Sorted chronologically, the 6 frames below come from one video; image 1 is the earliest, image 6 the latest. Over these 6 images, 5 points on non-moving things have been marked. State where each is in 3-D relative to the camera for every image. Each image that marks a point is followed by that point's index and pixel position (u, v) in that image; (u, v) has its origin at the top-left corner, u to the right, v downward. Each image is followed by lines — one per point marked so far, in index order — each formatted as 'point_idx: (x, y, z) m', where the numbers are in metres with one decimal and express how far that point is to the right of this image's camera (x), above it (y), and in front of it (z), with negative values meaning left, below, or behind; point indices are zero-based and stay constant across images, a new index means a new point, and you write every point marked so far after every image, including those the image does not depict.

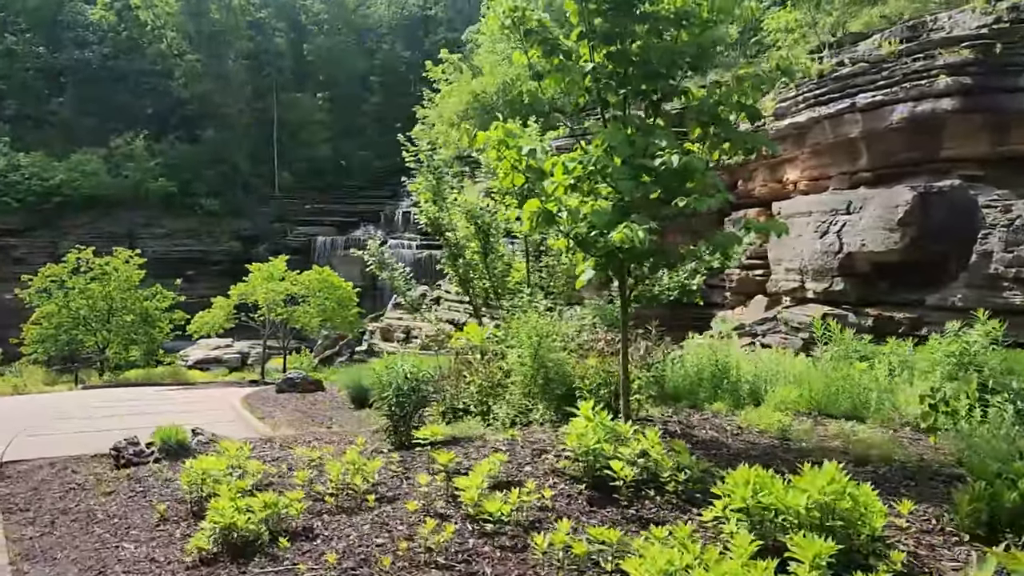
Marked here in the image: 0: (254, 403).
0: (-3.3, -1.5, +10.6) m
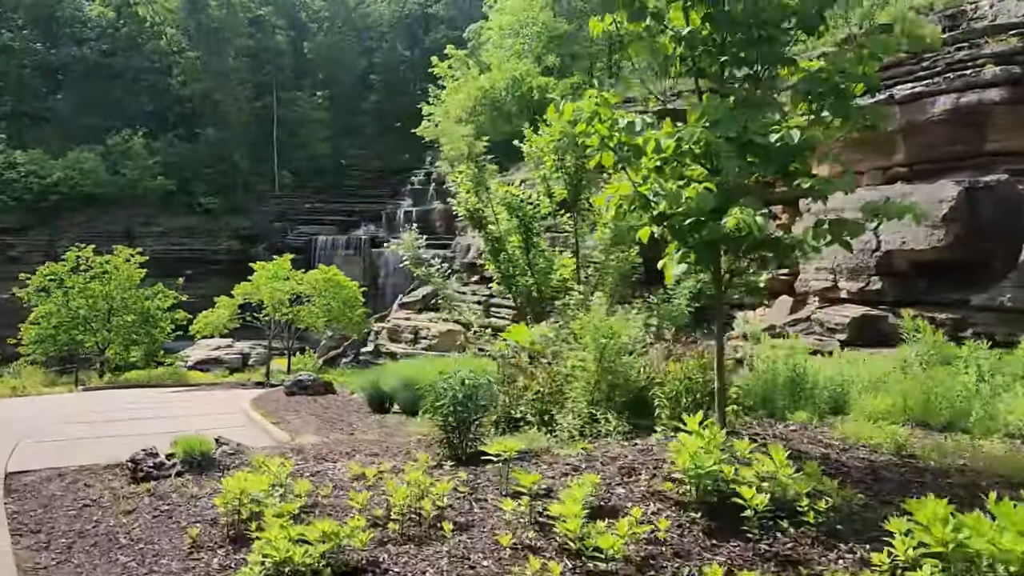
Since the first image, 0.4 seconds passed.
0: (-3.1, -1.5, +10.2) m
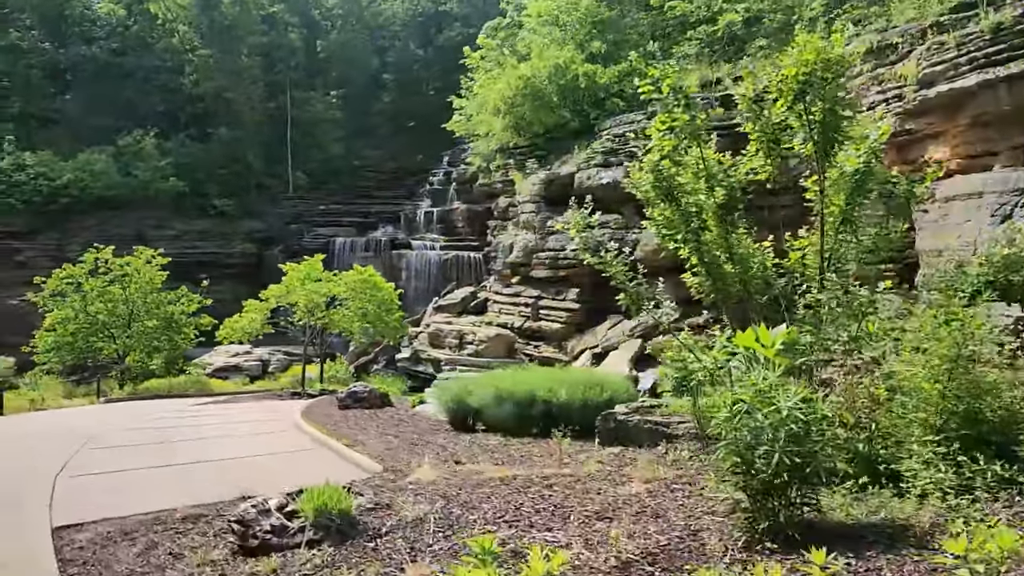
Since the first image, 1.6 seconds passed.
0: (-2.1, -1.5, +9.0) m
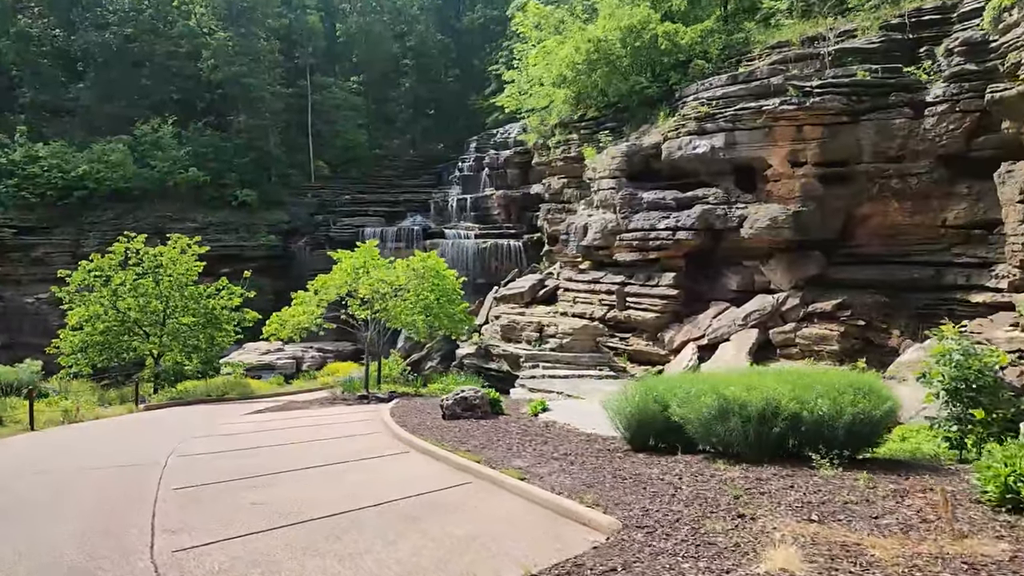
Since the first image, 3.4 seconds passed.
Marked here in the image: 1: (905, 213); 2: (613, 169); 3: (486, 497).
0: (-0.6, -1.3, +7.2) m
1: (+6.2, +1.2, +13.0) m
2: (+2.0, +2.3, +16.0) m
3: (-0.2, -1.2, +4.7) m
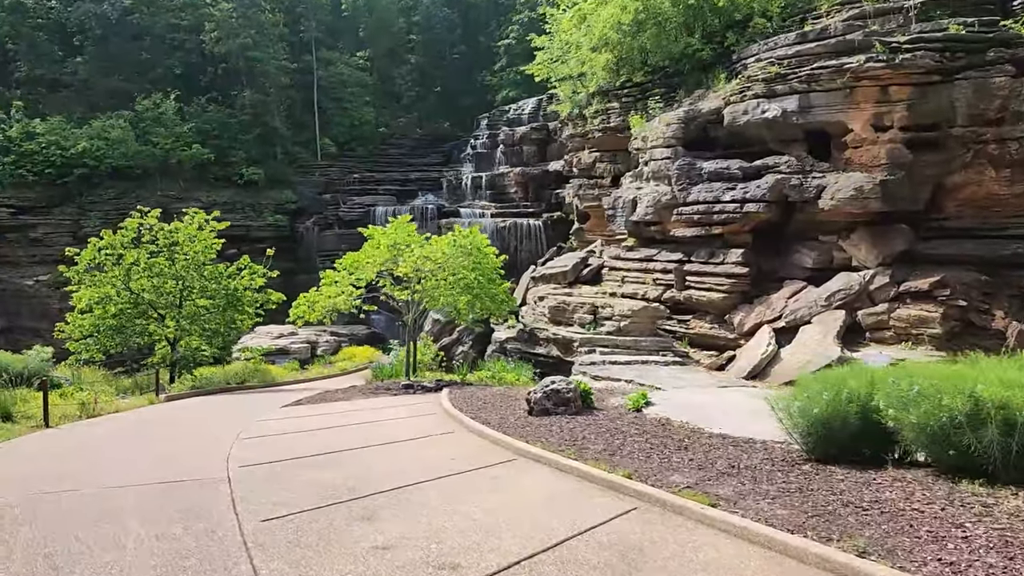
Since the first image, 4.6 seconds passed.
0: (+0.2, -1.1, +6.0) m
1: (+7.1, +1.5, +11.8) m
2: (+2.8, +2.7, +14.7) m
3: (+0.7, -1.1, +3.5) m
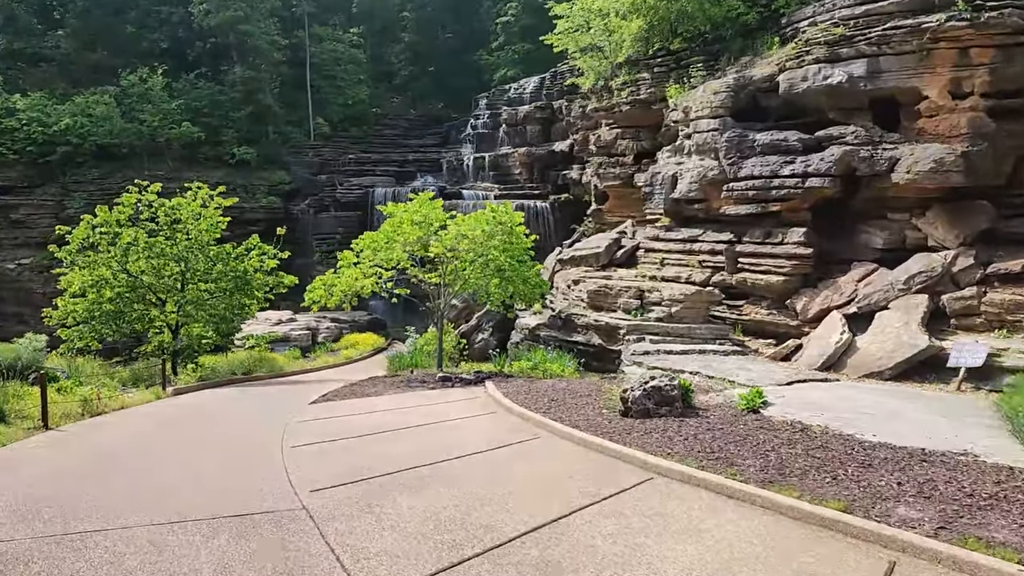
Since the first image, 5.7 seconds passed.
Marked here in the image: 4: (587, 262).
0: (+0.9, -1.0, +4.9) m
1: (+7.7, +1.8, +10.7) m
2: (+3.4, +3.0, +13.6) m
3: (+1.5, -1.0, +2.4) m
4: (+1.4, +0.5, +15.4) m
